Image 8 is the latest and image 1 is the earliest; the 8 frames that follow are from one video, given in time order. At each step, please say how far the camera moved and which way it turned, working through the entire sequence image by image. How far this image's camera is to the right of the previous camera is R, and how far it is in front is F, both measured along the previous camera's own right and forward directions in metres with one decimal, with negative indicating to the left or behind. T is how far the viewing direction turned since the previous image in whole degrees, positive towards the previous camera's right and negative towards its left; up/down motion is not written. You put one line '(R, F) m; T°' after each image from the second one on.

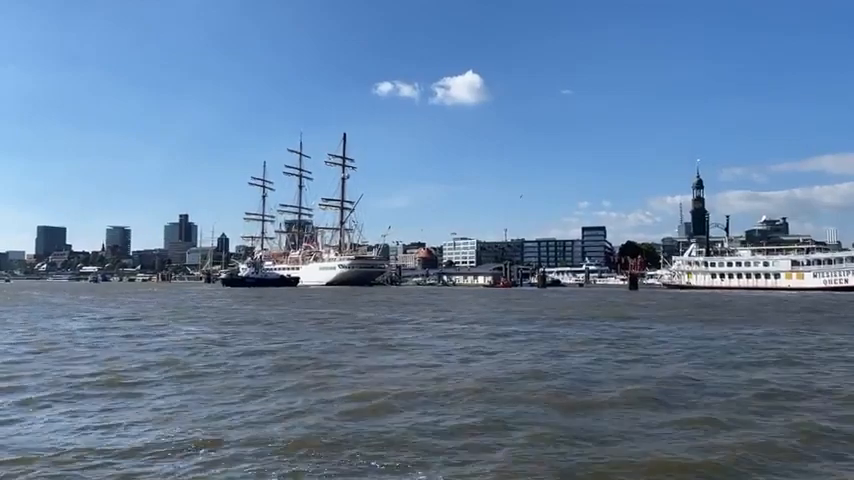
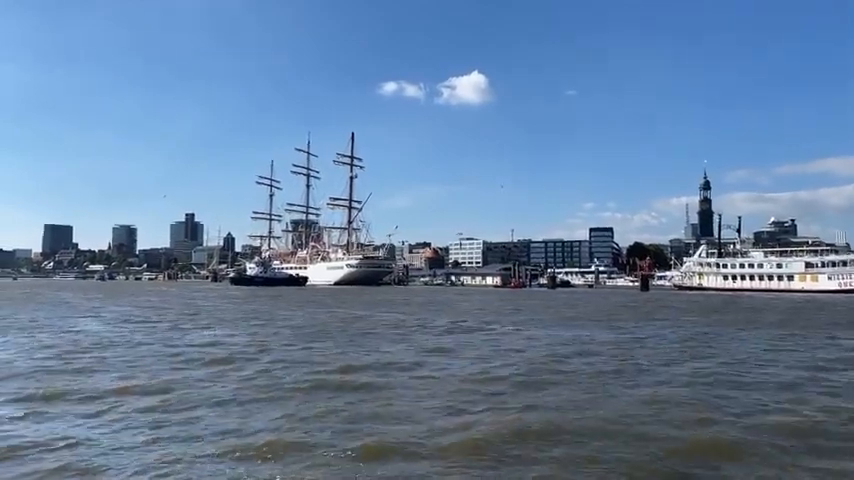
(-0.9, +0.8) m; 0°
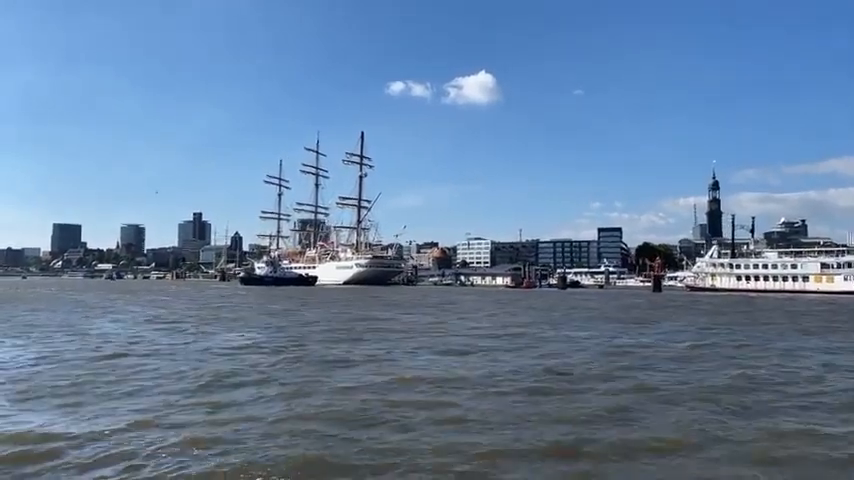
(-0.8, +0.7) m; -1°
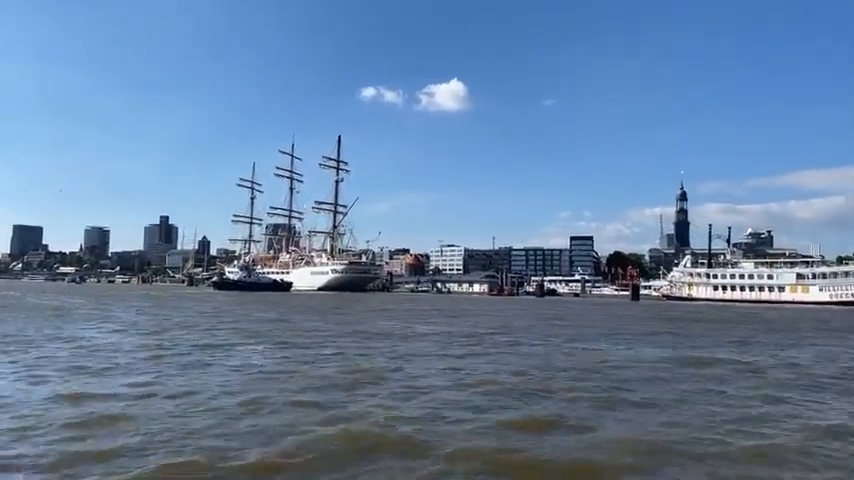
(-1.9, +1.6) m; +3°
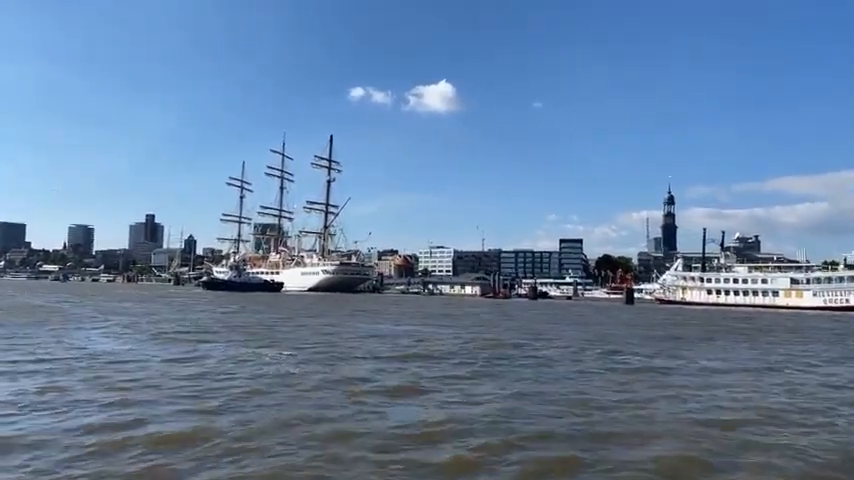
(-1.2, +1.3) m; +1°
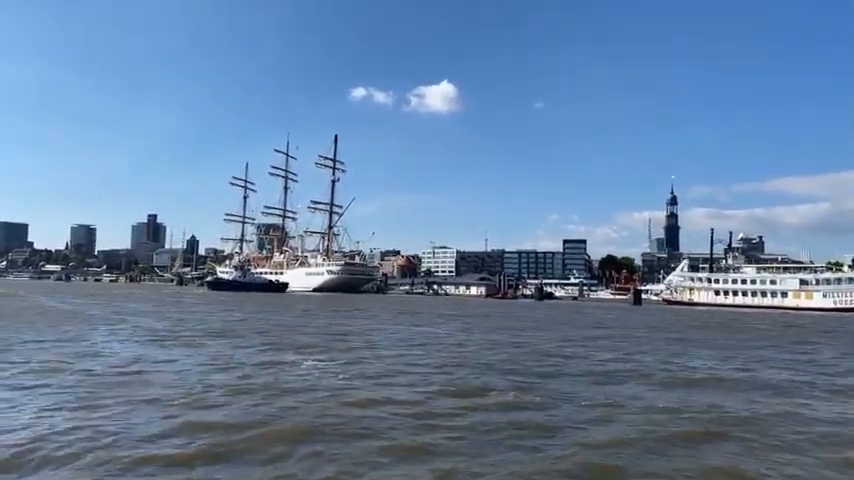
(-1.0, +0.7) m; 0°
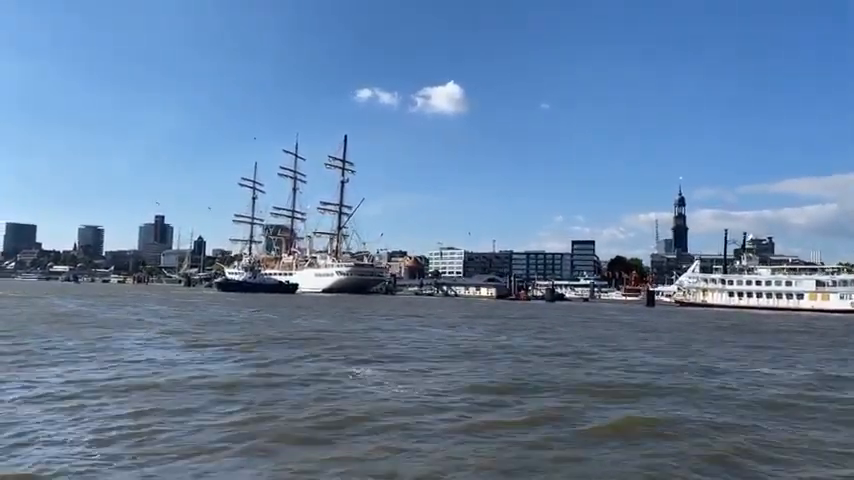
(-1.0, +0.8) m; 0°
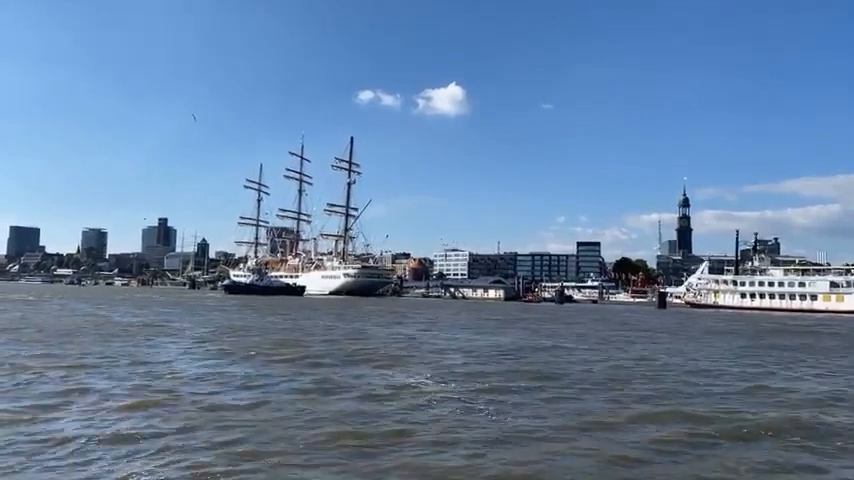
(-1.3, +1.0) m; 0°
